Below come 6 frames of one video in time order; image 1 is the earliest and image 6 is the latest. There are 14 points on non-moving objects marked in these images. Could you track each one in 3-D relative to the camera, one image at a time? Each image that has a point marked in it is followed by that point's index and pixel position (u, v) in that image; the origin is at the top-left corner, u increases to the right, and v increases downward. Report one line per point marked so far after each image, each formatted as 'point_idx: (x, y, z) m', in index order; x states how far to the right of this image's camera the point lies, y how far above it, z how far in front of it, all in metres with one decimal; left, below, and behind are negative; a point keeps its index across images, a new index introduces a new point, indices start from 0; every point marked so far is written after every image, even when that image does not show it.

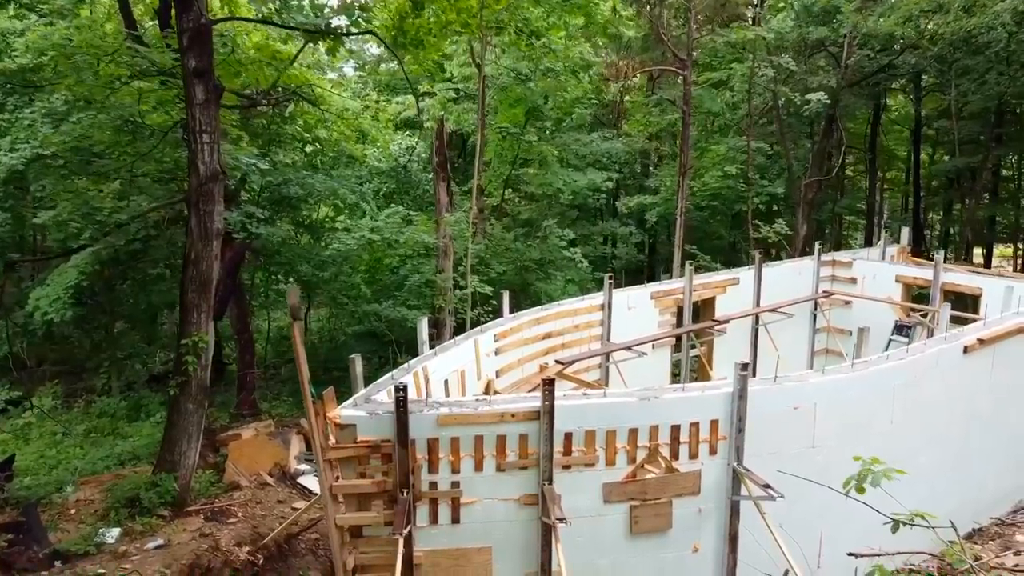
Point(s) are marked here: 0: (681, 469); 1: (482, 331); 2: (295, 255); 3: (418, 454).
0: (+1.7, -1.8, +7.0) m
1: (-0.4, -0.6, +9.3) m
2: (-4.7, +0.7, +15.7) m
3: (-0.9, -1.5, +6.6) m
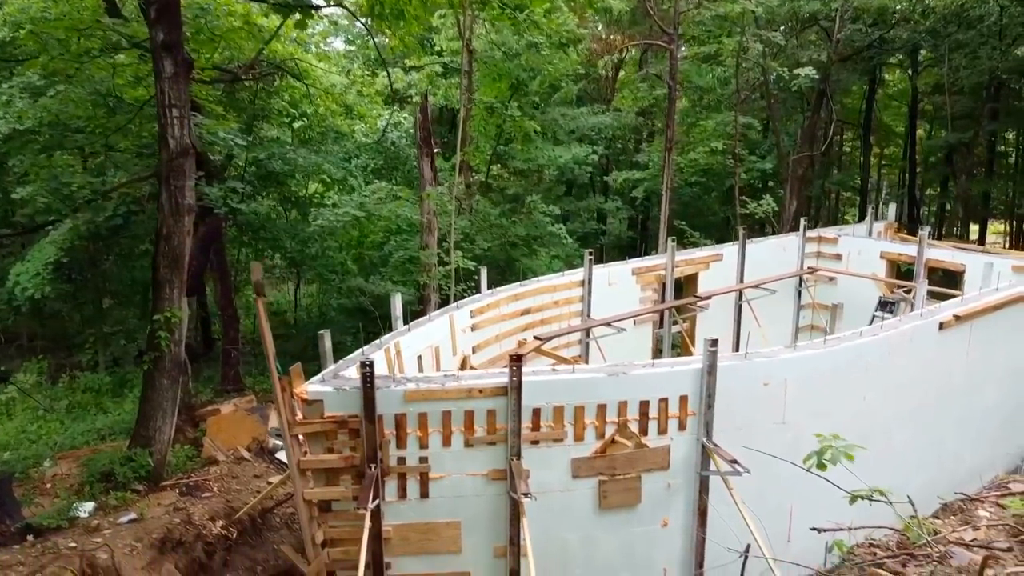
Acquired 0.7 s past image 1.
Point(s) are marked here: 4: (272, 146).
0: (+1.4, -1.5, +7.0) m
1: (-0.7, -0.3, +9.2) m
2: (-5.0, +1.3, +15.6) m
3: (-1.2, -1.3, +6.6) m
4: (-5.0, +3.0, +15.1) m
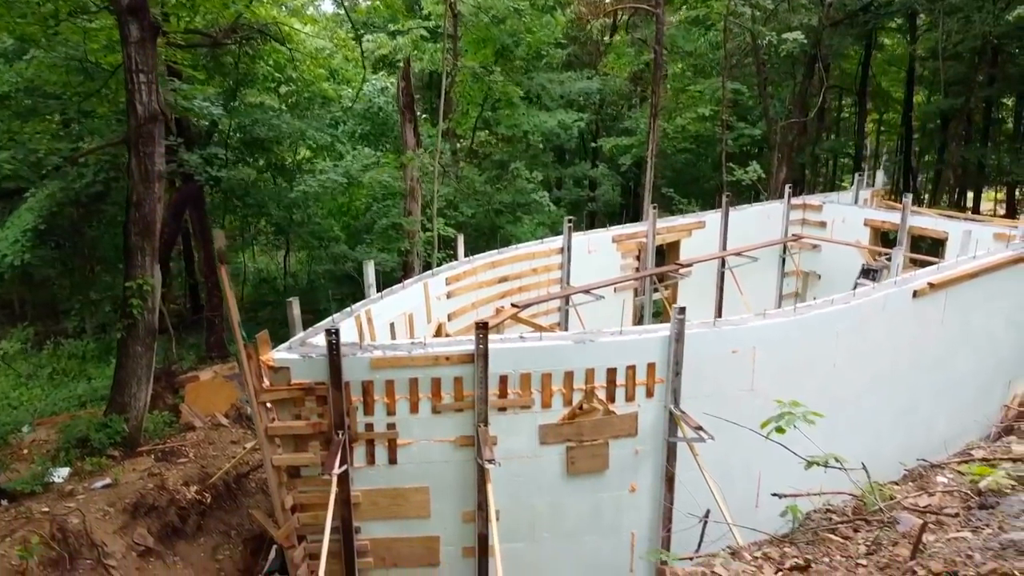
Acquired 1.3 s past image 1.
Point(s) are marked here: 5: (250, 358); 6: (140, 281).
0: (+1.1, -1.2, +7.1) m
1: (-1.0, +0.2, +9.2) m
2: (-5.4, +2.0, +15.5) m
3: (-1.5, -1.0, +6.6) m
4: (-5.4, +3.7, +14.9) m
5: (-2.4, -0.6, +6.4) m
6: (-4.4, +0.1, +8.4) m
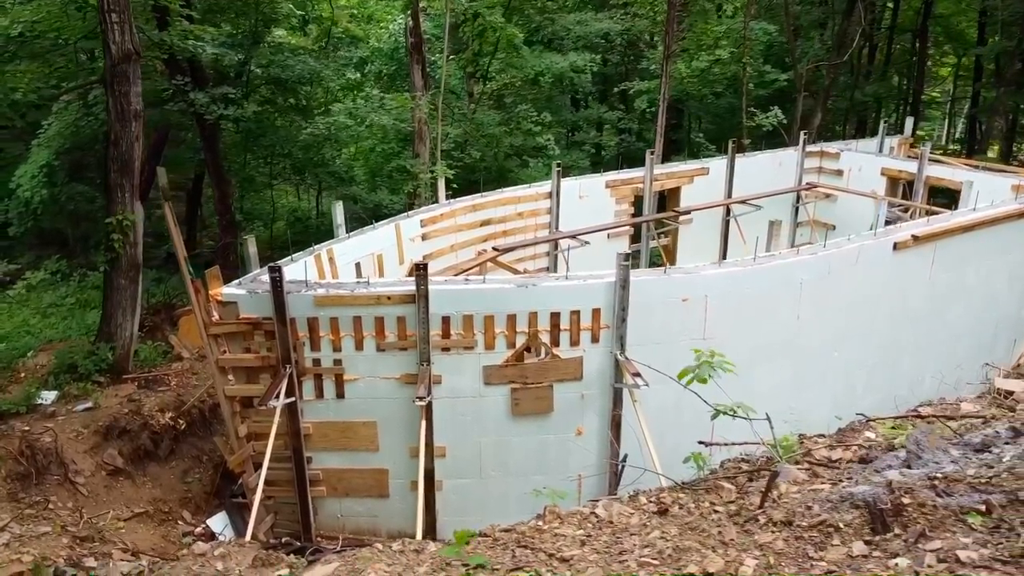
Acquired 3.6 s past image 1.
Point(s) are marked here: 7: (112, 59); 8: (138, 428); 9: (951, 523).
0: (+0.5, -0.7, +7.1) m
1: (-1.4, +0.9, +9.3) m
2: (-5.2, +3.3, +15.7) m
3: (-2.0, -0.4, +6.8) m
4: (-5.2, +5.0, +15.0) m
5: (-2.9, 0.0, +6.6) m
6: (-4.8, +0.9, +8.7) m
7: (-4.6, +2.6, +8.2) m
8: (-4.2, -1.6, +8.0) m
9: (+1.9, -1.0, +3.1) m
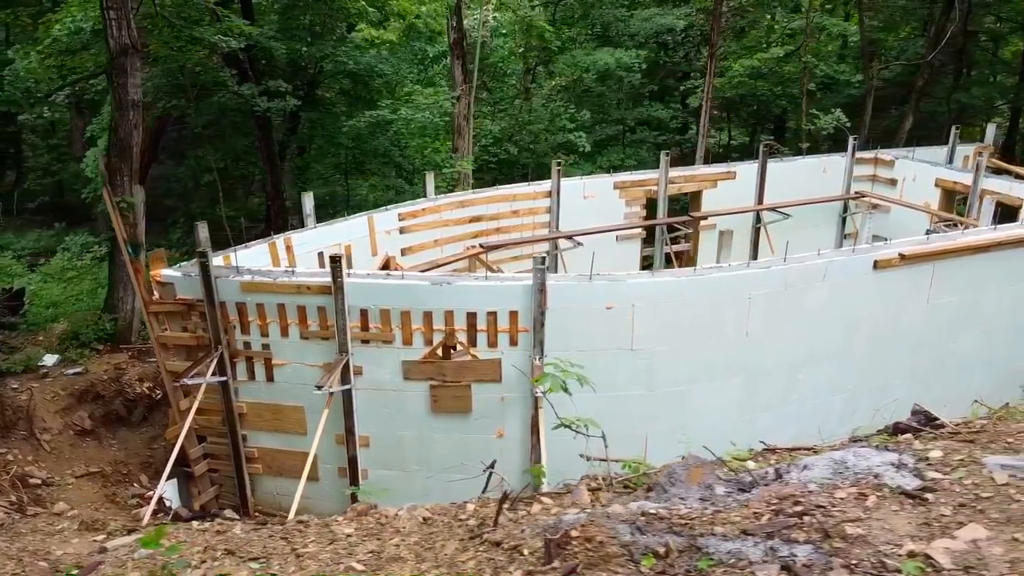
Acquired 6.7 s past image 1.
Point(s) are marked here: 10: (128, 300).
0: (-0.3, -0.7, +7.1) m
1: (-1.7, +1.0, +9.5) m
2: (-4.4, +3.7, +16.4) m
3: (-2.8, -0.3, +7.2) m
4: (-4.4, +5.3, +15.7) m
5: (-3.7, +0.2, +7.1) m
6: (-5.2, +1.2, +9.4) m
7: (-5.0, +2.9, +8.8) m
8: (-4.8, -1.3, +8.6) m
9: (+0.4, -1.1, +2.9) m
10: (-5.4, -0.2, +10.0) m
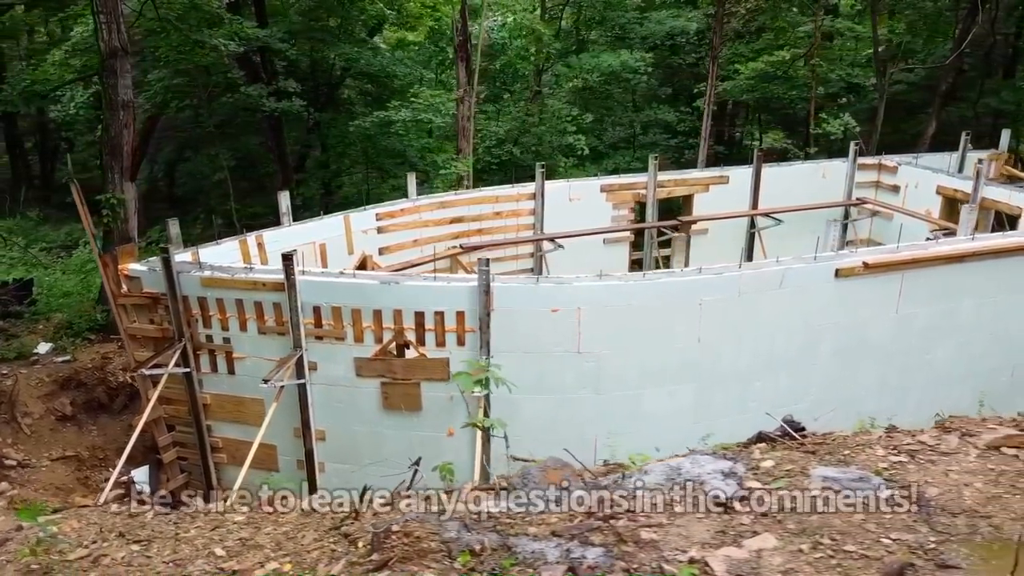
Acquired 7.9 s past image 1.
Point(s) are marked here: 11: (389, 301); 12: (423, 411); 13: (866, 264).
0: (-0.8, -0.7, +7.2) m
1: (-2.1, +1.1, +9.7) m
2: (-4.3, +3.8, +16.7) m
3: (-3.3, -0.2, +7.4) m
4: (-4.3, +5.4, +16.0) m
5: (-4.2, +0.2, +7.4) m
6: (-5.5, +1.3, +9.8) m
7: (-5.3, +3.0, +9.2) m
8: (-5.3, -1.2, +9.0) m
9: (-0.3, -1.1, +3.0) m
10: (-5.7, -0.1, +10.4) m
11: (-1.2, -0.1, +7.0) m
12: (-0.9, -1.3, +7.4) m
13: (+3.8, +0.3, +7.6) m
